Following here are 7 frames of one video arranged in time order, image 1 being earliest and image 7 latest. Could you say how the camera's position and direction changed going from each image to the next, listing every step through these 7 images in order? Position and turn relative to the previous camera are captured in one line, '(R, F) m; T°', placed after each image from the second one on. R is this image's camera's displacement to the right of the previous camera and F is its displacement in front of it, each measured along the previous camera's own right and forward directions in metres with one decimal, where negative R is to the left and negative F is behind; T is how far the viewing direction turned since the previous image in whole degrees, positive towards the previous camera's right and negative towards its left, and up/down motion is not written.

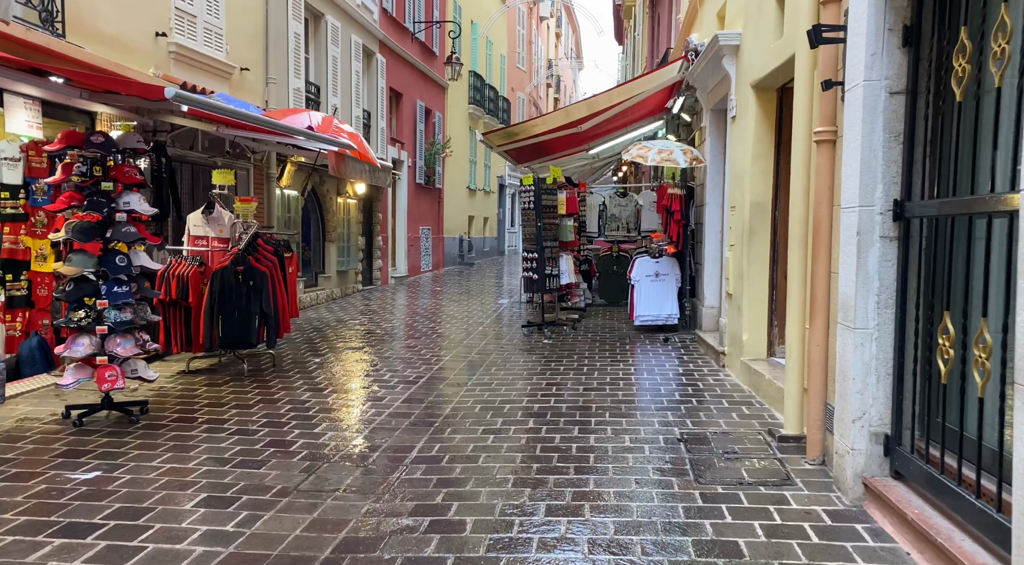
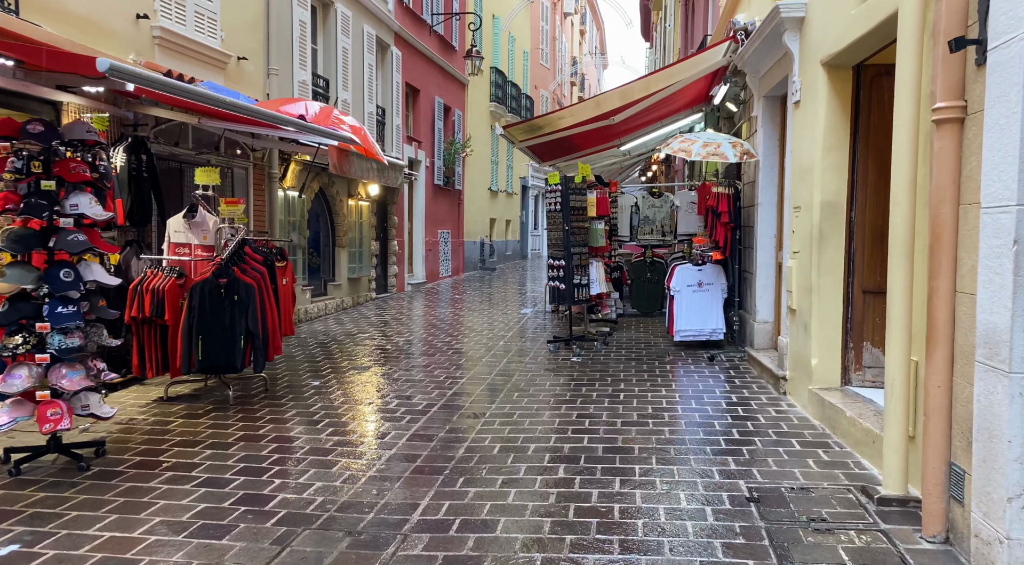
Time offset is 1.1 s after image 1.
(0.0, +1.0) m; -2°
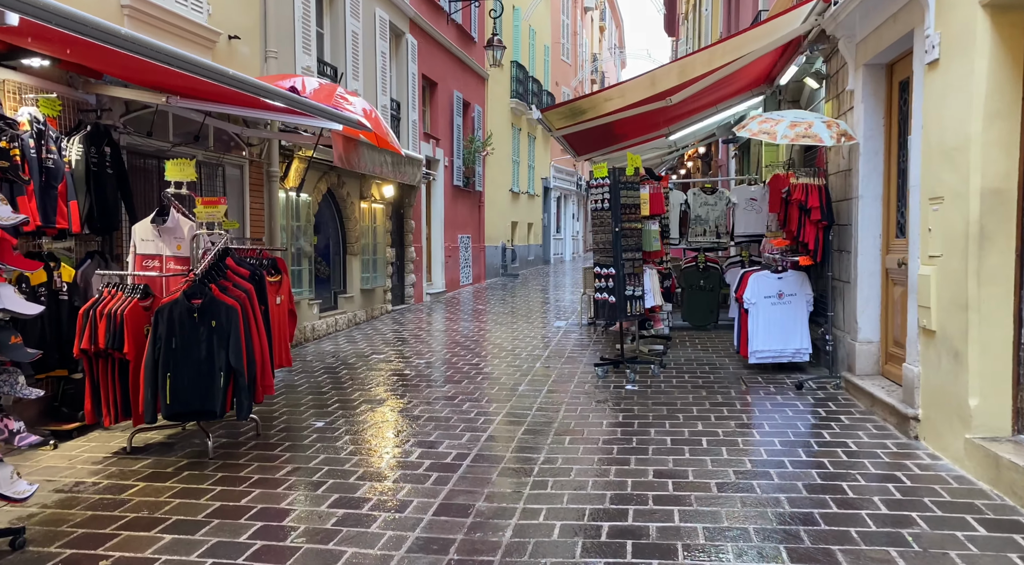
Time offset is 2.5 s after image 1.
(-0.2, +1.3) m; -1°
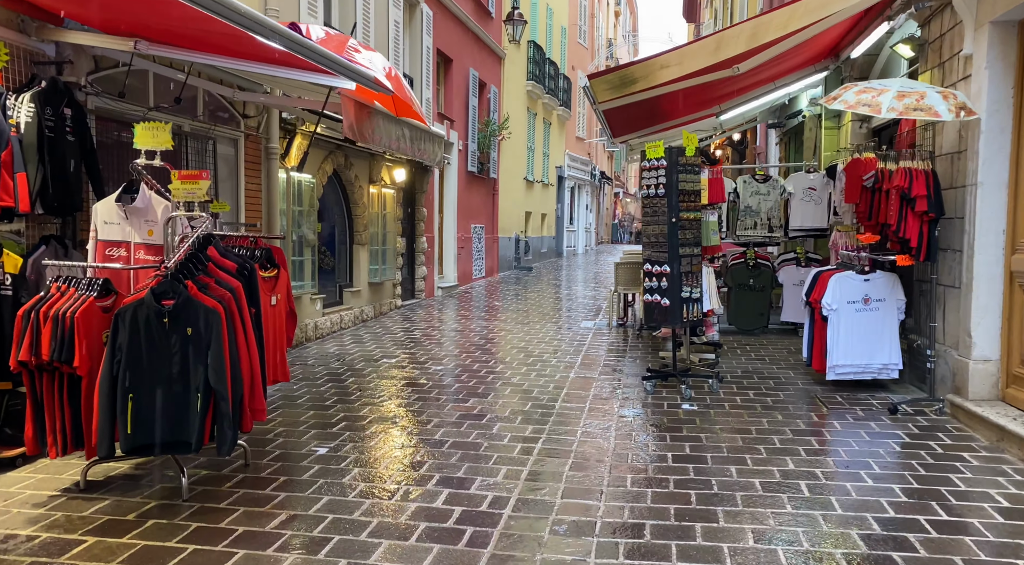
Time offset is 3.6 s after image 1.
(-0.3, +1.0) m; 0°
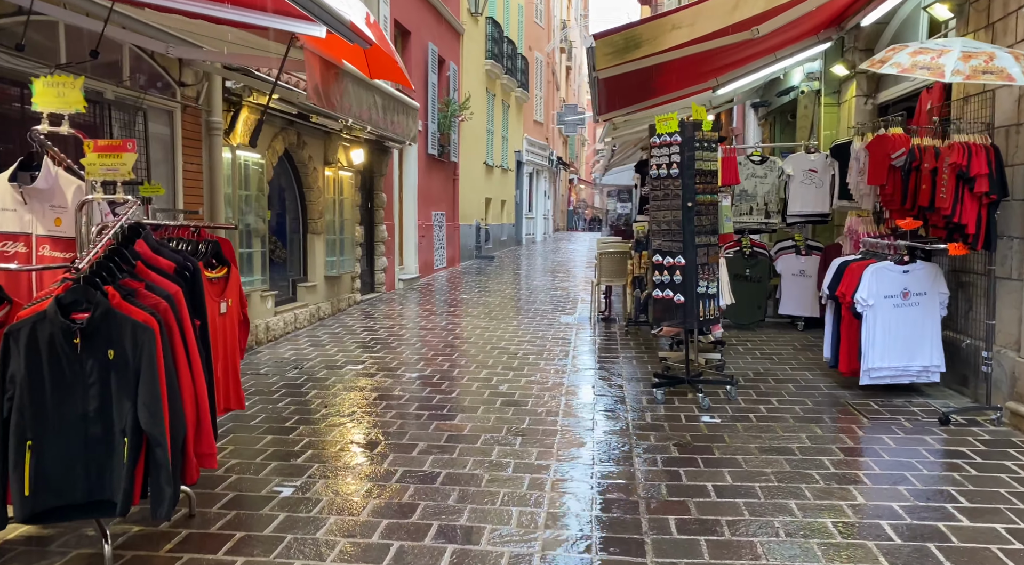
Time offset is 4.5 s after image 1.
(-0.3, +0.9) m; +4°
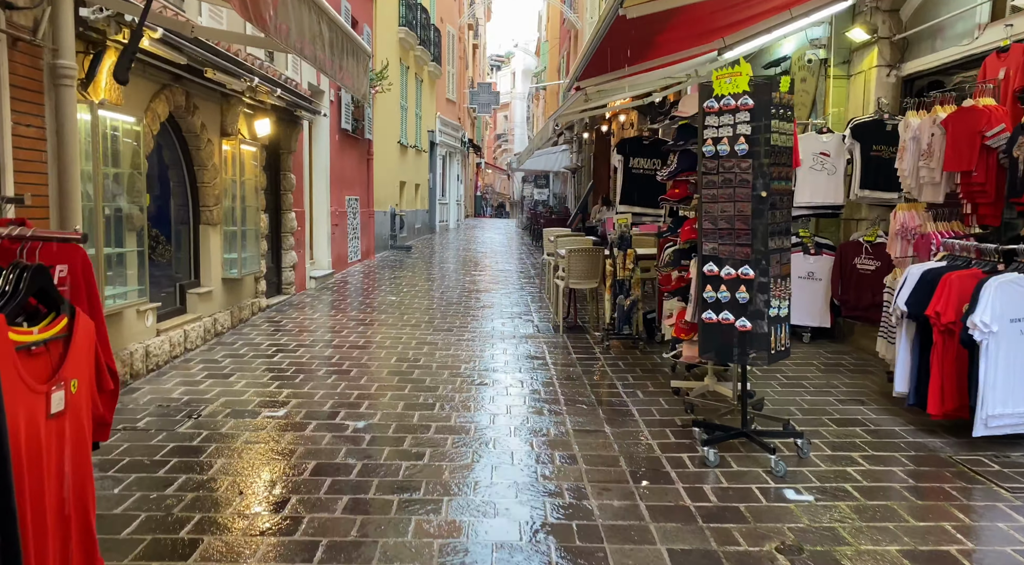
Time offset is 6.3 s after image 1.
(-0.5, +1.7) m; +8°
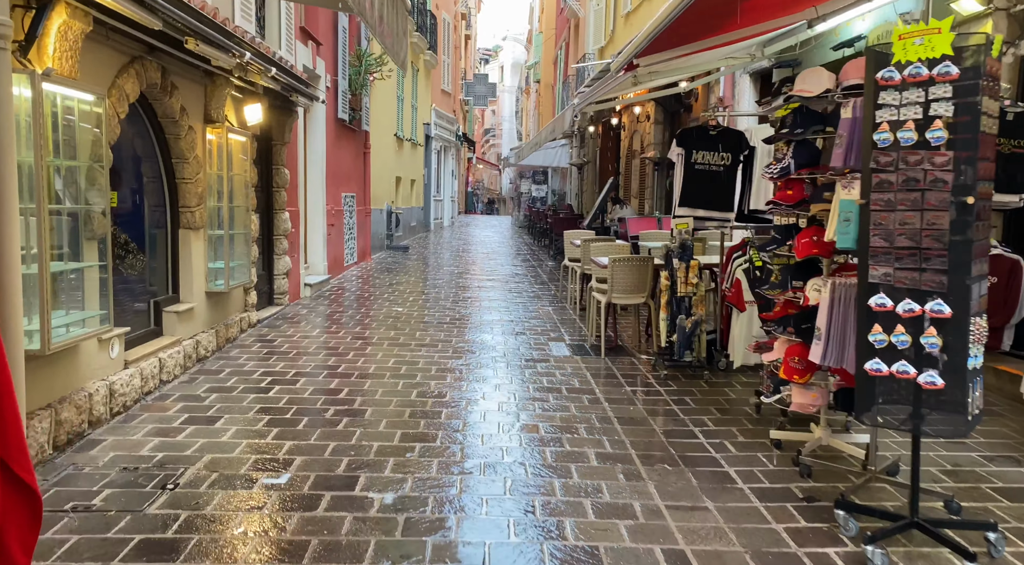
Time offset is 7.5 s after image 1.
(-0.4, +1.1) m; +1°
